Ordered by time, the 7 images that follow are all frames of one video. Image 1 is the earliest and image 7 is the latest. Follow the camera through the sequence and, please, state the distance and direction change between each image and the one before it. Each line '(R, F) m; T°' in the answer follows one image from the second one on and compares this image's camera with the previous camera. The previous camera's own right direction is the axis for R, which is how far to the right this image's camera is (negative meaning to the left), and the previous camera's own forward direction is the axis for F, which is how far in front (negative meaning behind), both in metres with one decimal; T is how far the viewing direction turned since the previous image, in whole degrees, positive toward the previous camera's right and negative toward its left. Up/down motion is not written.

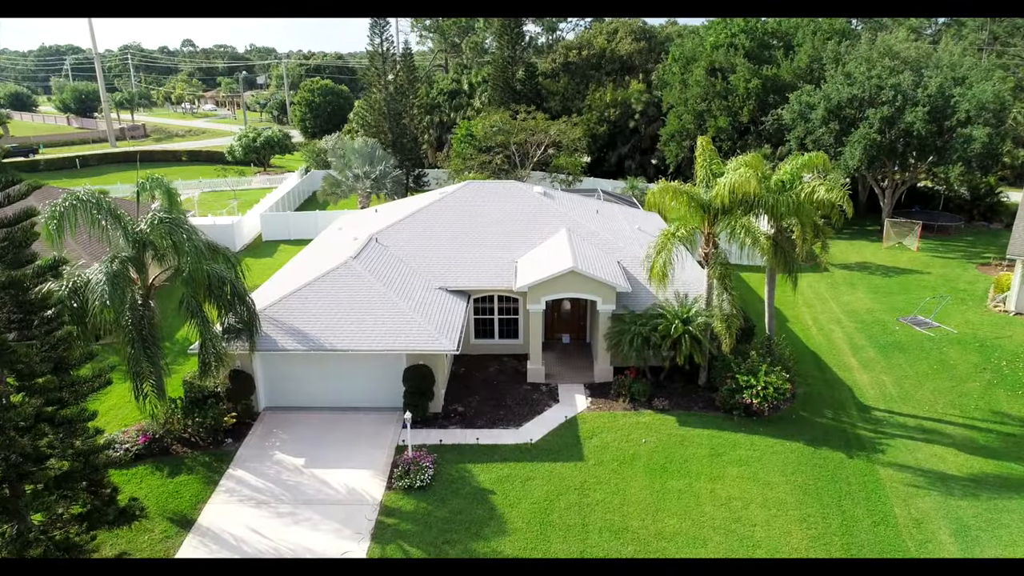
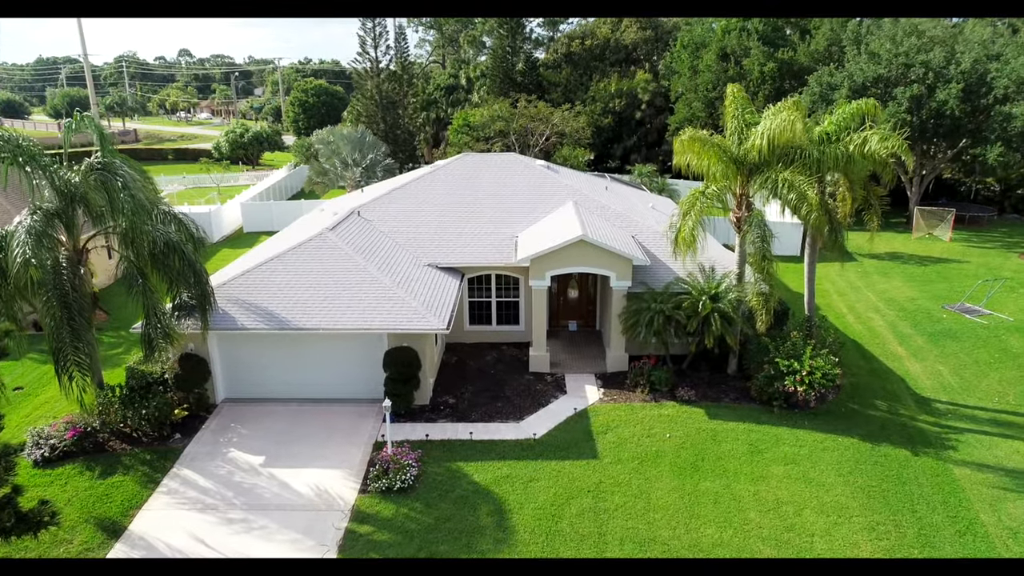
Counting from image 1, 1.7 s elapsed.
(0.0, +3.1) m; 0°
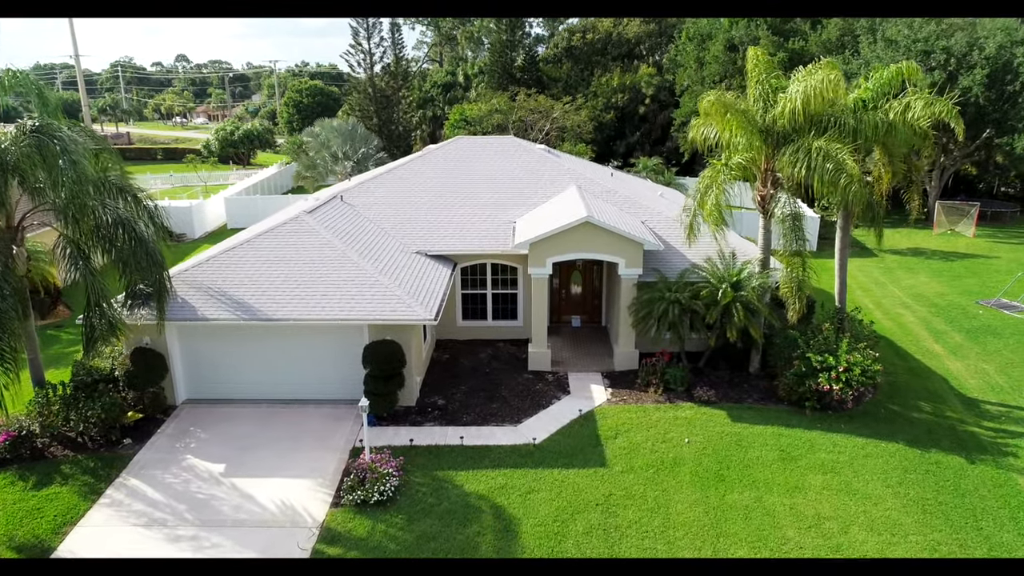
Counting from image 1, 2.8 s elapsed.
(+0.1, +2.0) m; 0°
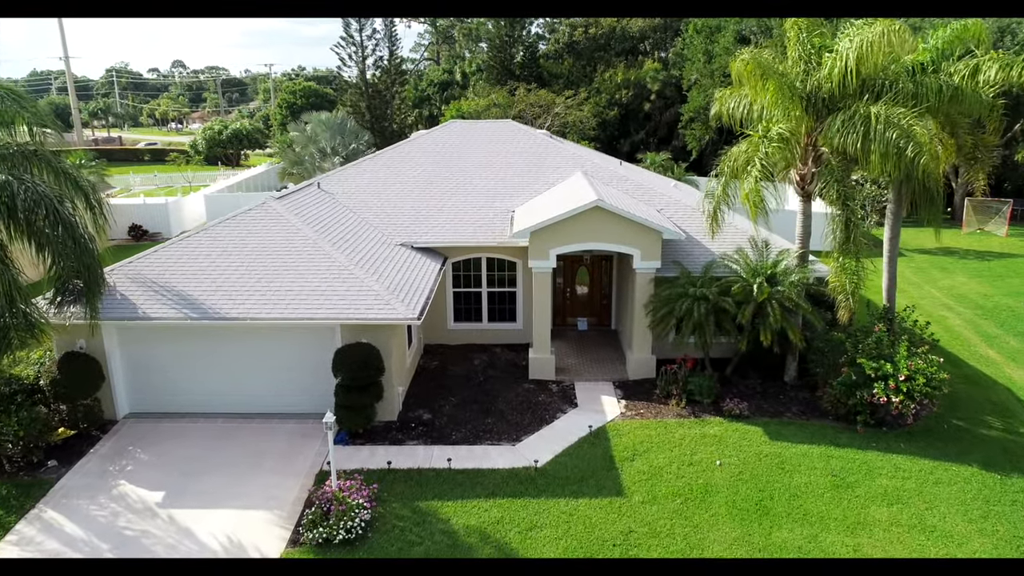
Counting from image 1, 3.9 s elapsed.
(0.0, +2.4) m; 0°
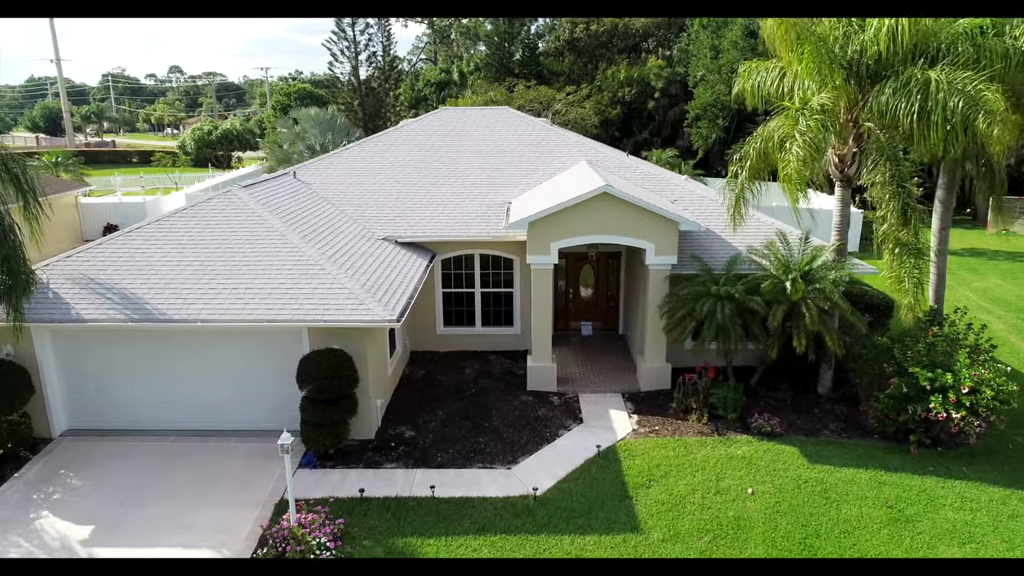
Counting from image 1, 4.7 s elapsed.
(+0.1, +1.9) m; 0°
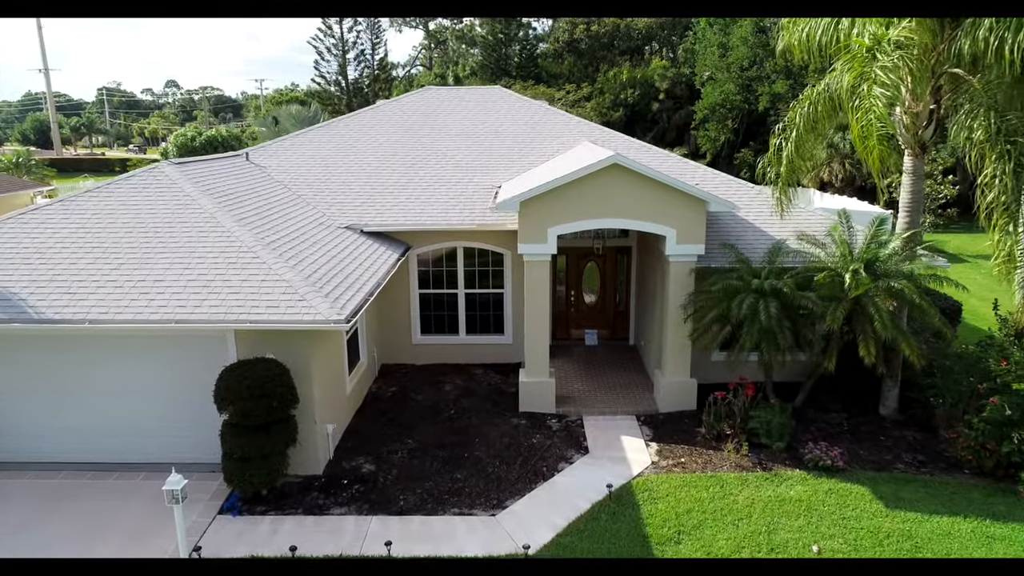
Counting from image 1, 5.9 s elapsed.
(+0.2, +2.6) m; 0°
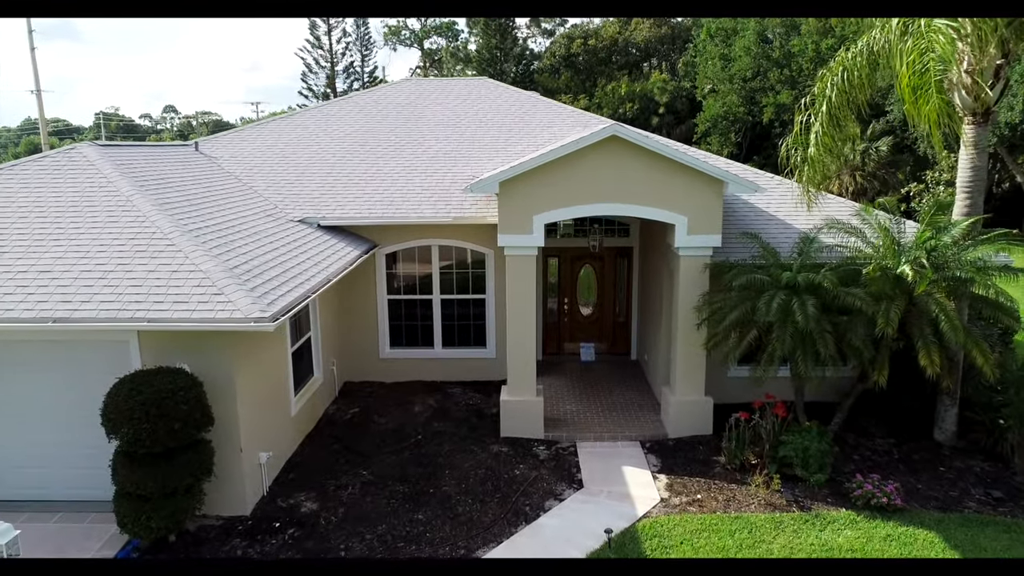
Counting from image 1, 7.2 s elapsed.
(+0.3, +1.8) m; 0°
